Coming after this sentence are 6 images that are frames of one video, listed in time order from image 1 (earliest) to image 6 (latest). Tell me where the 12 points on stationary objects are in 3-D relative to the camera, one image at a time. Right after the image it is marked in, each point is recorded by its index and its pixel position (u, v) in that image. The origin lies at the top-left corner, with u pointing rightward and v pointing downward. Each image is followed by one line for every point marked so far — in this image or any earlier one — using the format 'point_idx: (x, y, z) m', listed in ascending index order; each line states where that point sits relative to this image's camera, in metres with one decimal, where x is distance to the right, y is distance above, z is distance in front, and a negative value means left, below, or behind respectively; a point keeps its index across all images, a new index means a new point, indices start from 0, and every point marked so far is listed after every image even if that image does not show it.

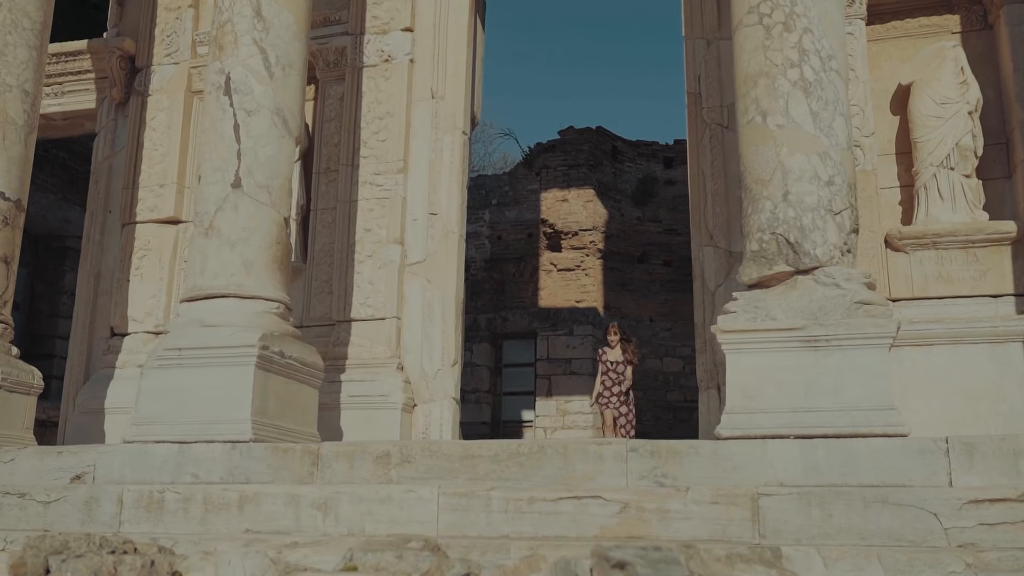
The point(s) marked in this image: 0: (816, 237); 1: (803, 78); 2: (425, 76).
0: (+1.5, +0.3, +5.0) m
1: (+1.5, +1.1, +5.2) m
2: (-0.7, +1.8, +8.4) m
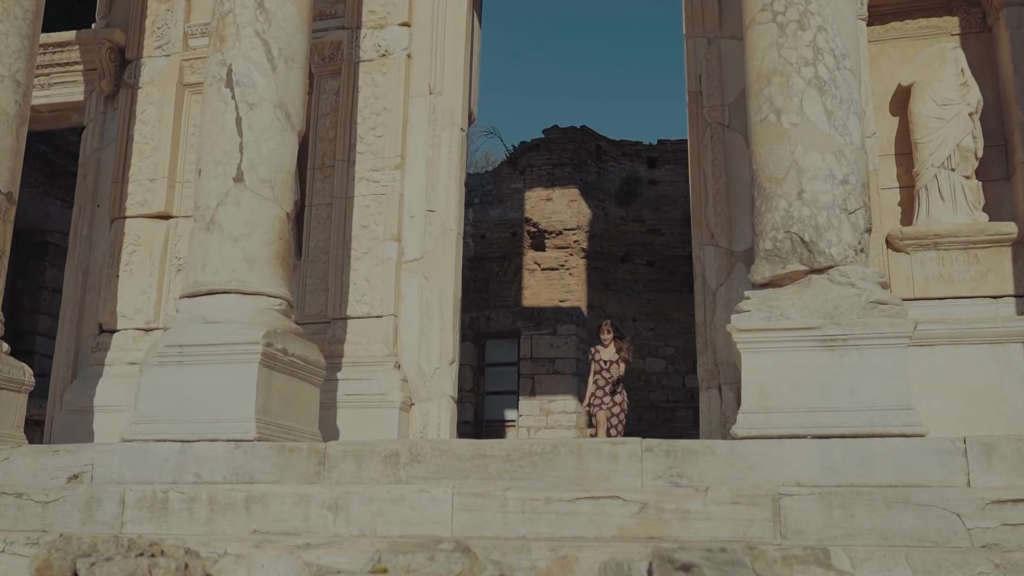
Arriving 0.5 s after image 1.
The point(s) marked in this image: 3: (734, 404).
0: (+1.6, +0.3, +5.0) m
1: (+1.6, +1.1, +5.2) m
2: (-0.7, +1.8, +8.3) m
3: (+1.6, -0.8, +7.0) m
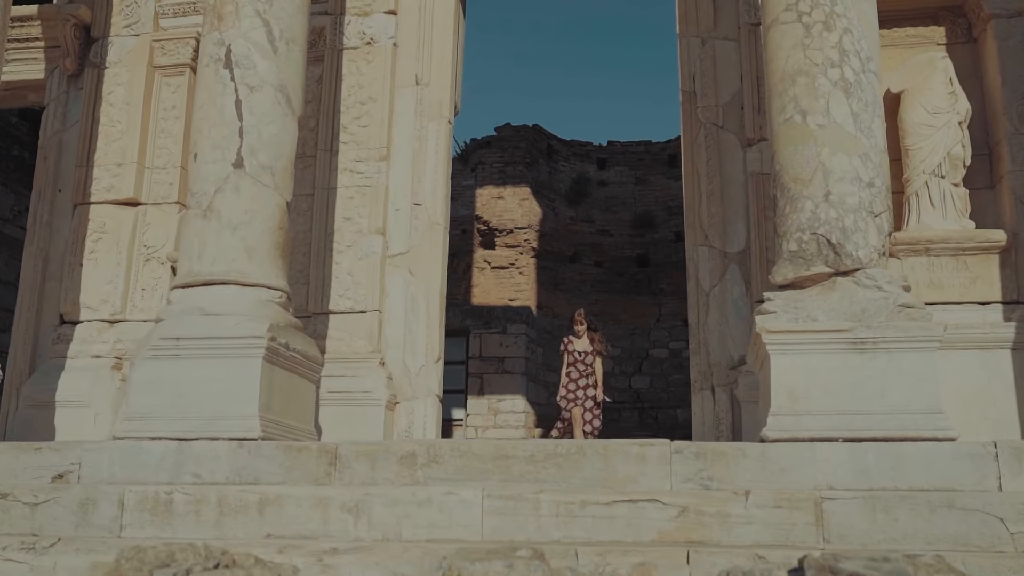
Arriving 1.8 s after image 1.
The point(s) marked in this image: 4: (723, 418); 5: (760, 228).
0: (+1.7, +0.2, +5.0) m
1: (+1.7, +1.1, +5.2) m
2: (-0.8, +1.8, +8.1) m
3: (+1.5, -0.8, +7.0) m
4: (+1.5, -0.9, +7.0) m
5: (+1.8, +0.4, +7.1) m
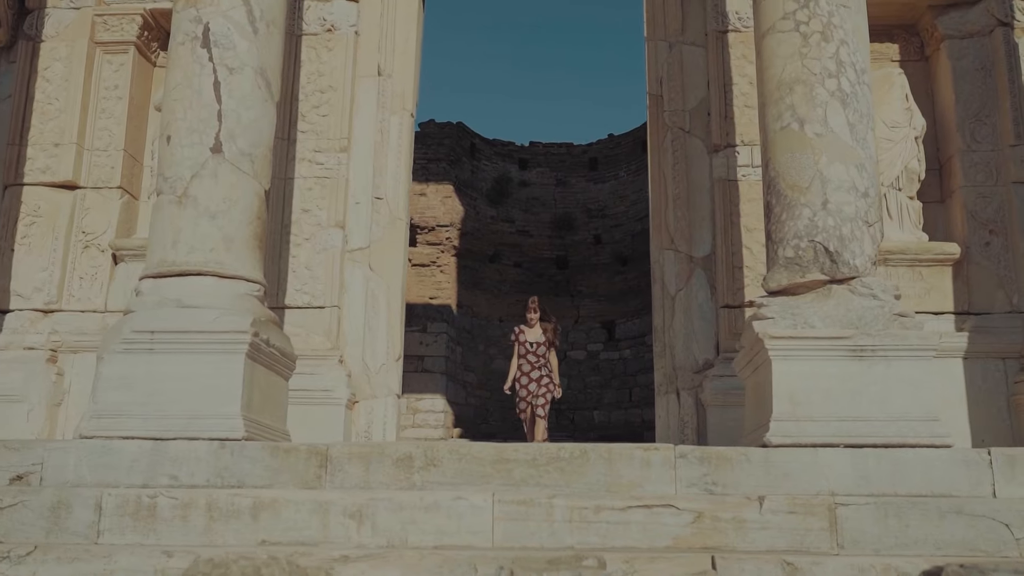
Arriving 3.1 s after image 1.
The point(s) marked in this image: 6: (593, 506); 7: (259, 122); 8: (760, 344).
0: (+1.7, +0.2, +5.0) m
1: (+1.7, +1.1, +5.2) m
2: (-1.1, +1.9, +7.8) m
3: (+1.3, -0.9, +7.0) m
4: (+1.2, -0.9, +7.0) m
5: (+1.6, +0.4, +7.2) m
6: (+0.4, -0.9, +4.3) m
7: (-1.4, +0.9, +5.5) m
8: (+1.3, -0.3, +5.0) m
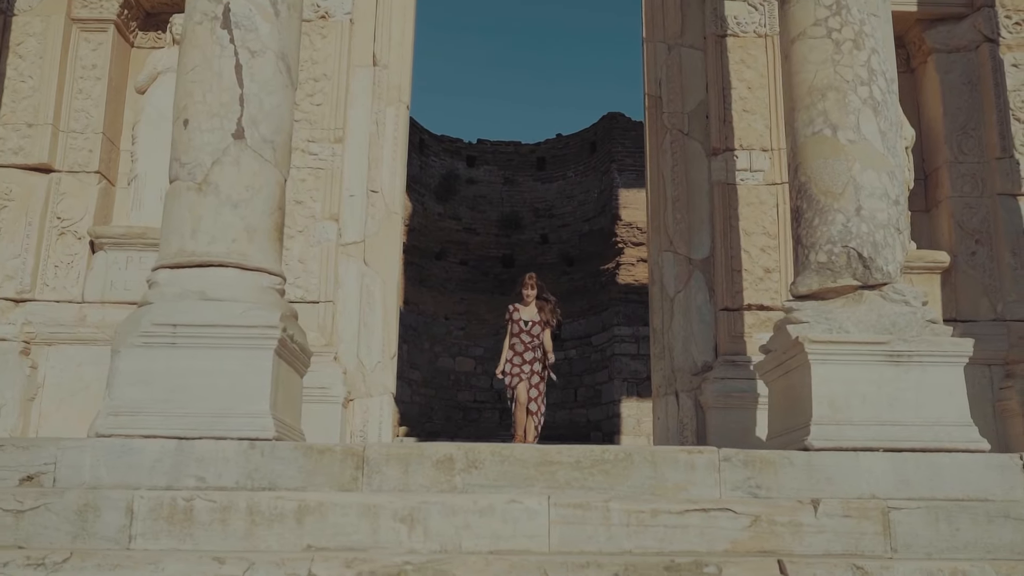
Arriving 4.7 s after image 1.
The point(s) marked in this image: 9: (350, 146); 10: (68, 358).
0: (+1.9, +0.2, +5.1) m
1: (+1.9, +1.0, +5.3) m
2: (-1.1, +1.9, +7.6) m
3: (+1.3, -0.9, +7.0) m
4: (+1.2, -1.0, +7.0) m
5: (+1.6, +0.4, +7.2) m
6: (+0.6, -0.9, +4.2) m
7: (-1.2, +1.0, +5.3) m
8: (+1.4, -0.3, +5.0) m
9: (-1.2, +1.1, +7.4) m
10: (-3.1, -0.5, +6.9) m
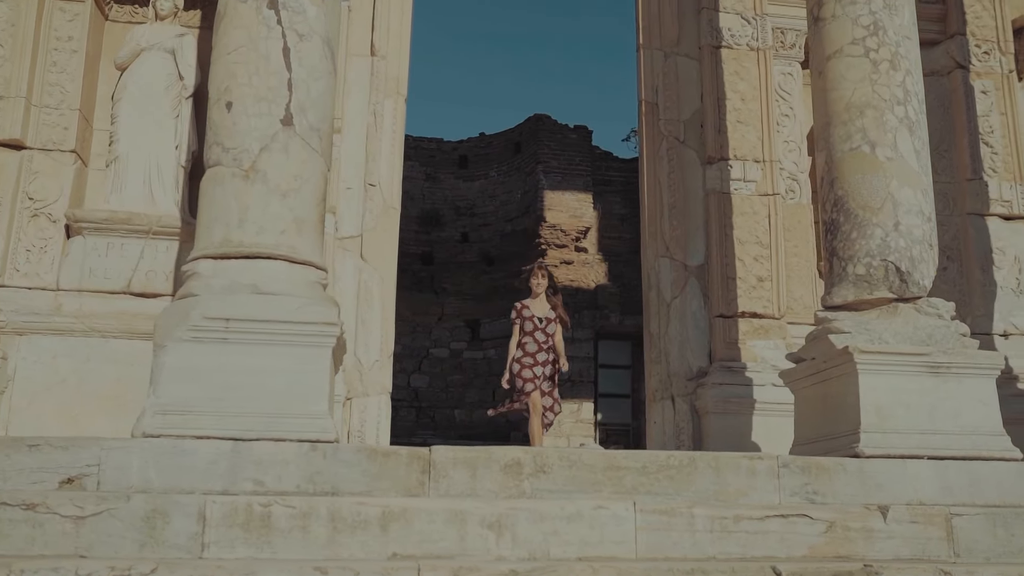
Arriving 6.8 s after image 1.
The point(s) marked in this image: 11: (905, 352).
0: (+2.2, +0.1, +5.3) m
1: (+2.2, +1.0, +5.5) m
2: (-1.1, +1.9, +7.4) m
3: (+1.3, -0.9, +7.1) m
4: (+1.2, -1.0, +7.1) m
5: (+1.6, +0.3, +7.4) m
6: (+0.9, -1.0, +4.2) m
7: (-1.0, +1.0, +5.1) m
8: (+1.7, -0.4, +5.1) m
9: (-1.2, +1.1, +7.2) m
10: (-3.1, -0.4, +6.4) m
11: (+2.0, -0.3, +5.1) m
